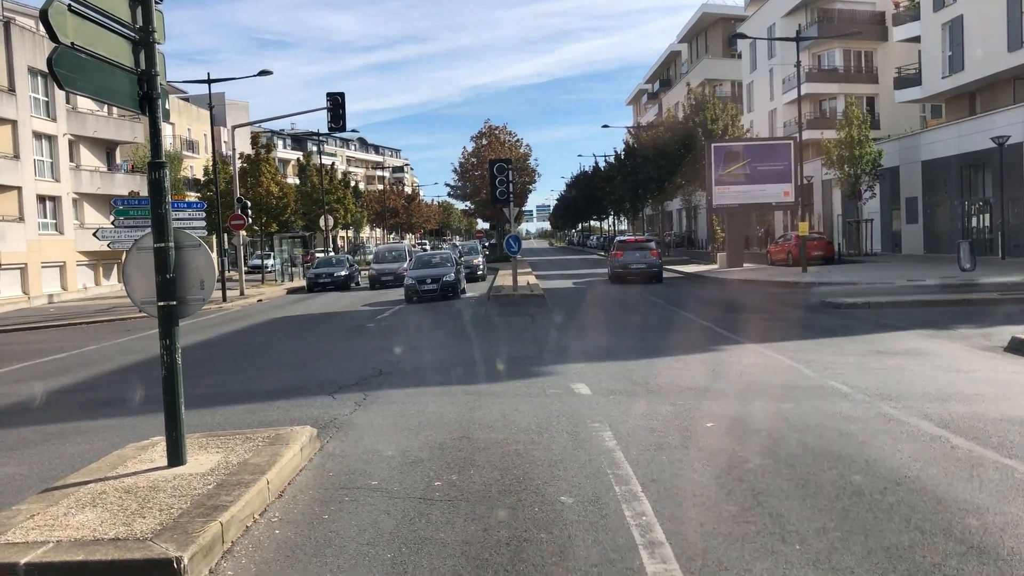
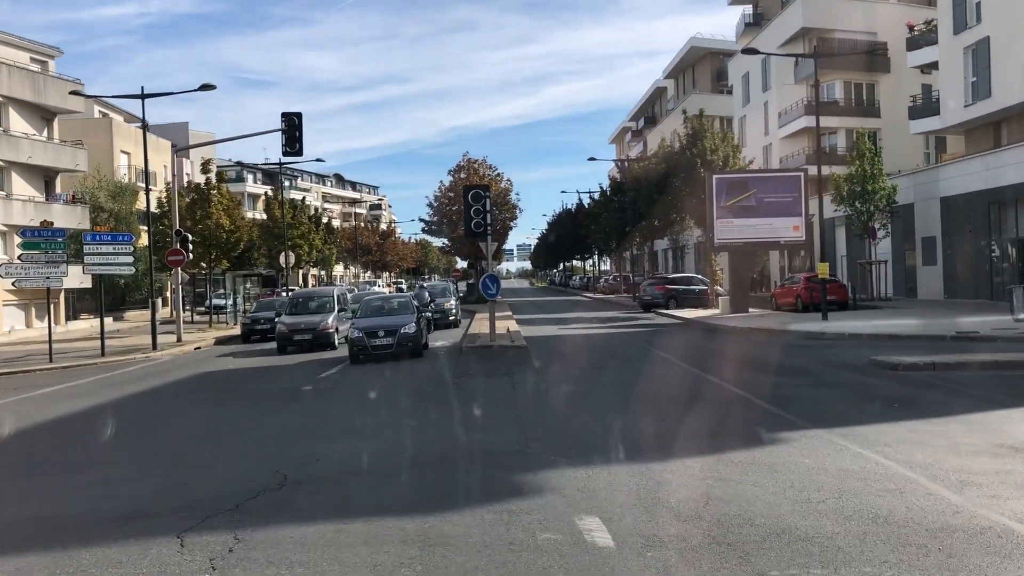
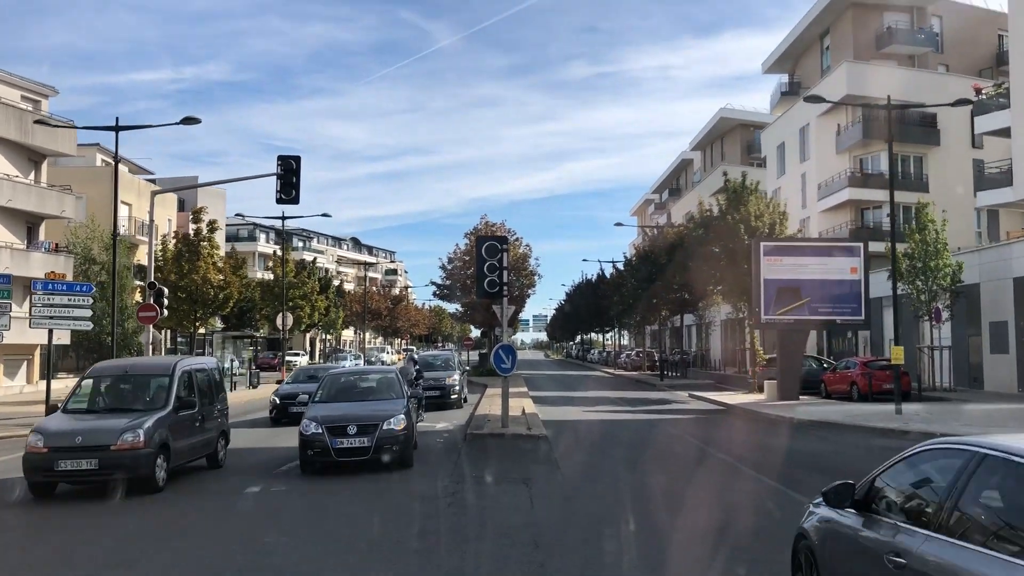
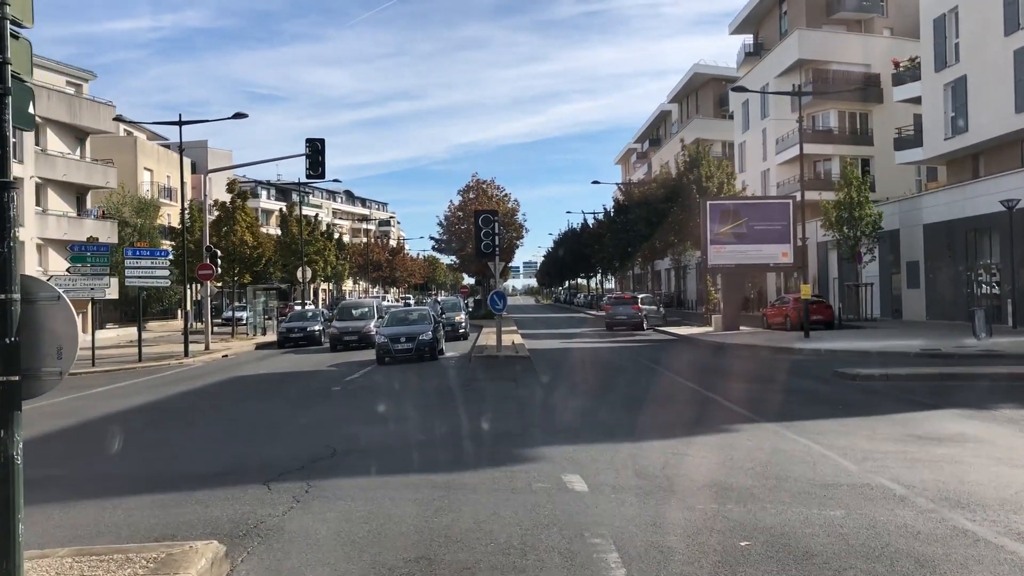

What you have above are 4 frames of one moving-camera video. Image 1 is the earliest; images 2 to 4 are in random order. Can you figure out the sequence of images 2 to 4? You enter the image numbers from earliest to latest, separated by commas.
4, 2, 3
